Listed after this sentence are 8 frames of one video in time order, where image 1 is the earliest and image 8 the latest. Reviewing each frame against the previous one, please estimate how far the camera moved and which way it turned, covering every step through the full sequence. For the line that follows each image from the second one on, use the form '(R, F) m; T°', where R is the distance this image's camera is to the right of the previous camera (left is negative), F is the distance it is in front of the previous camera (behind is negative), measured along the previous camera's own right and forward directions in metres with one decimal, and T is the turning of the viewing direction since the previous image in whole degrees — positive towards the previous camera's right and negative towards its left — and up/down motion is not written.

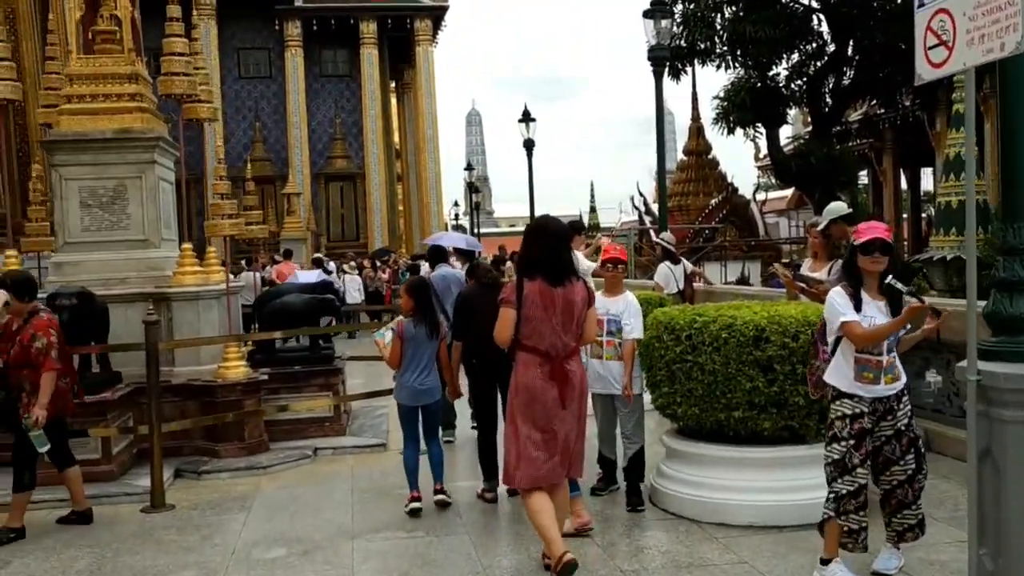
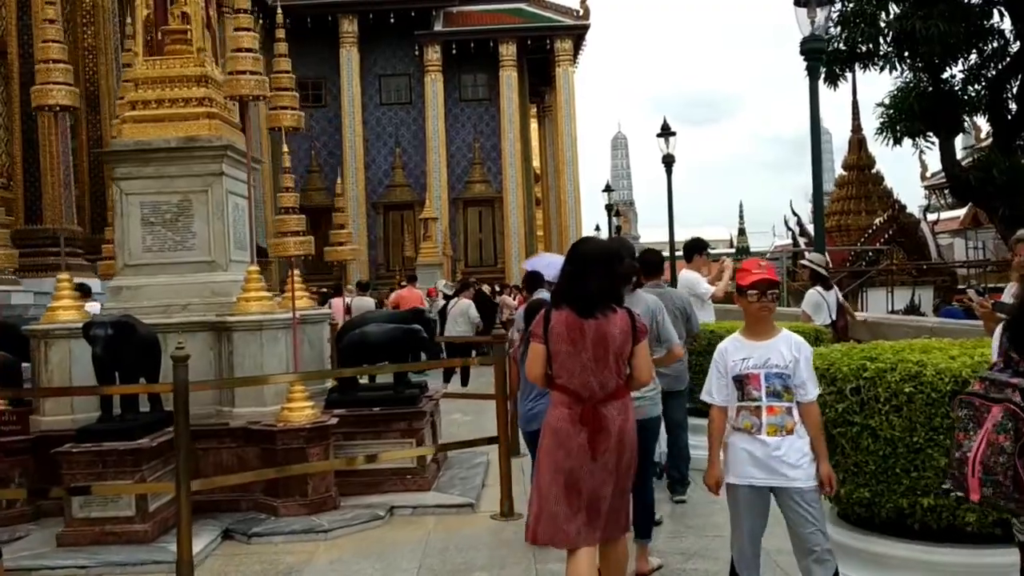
(+0.2, +1.4) m; -9°
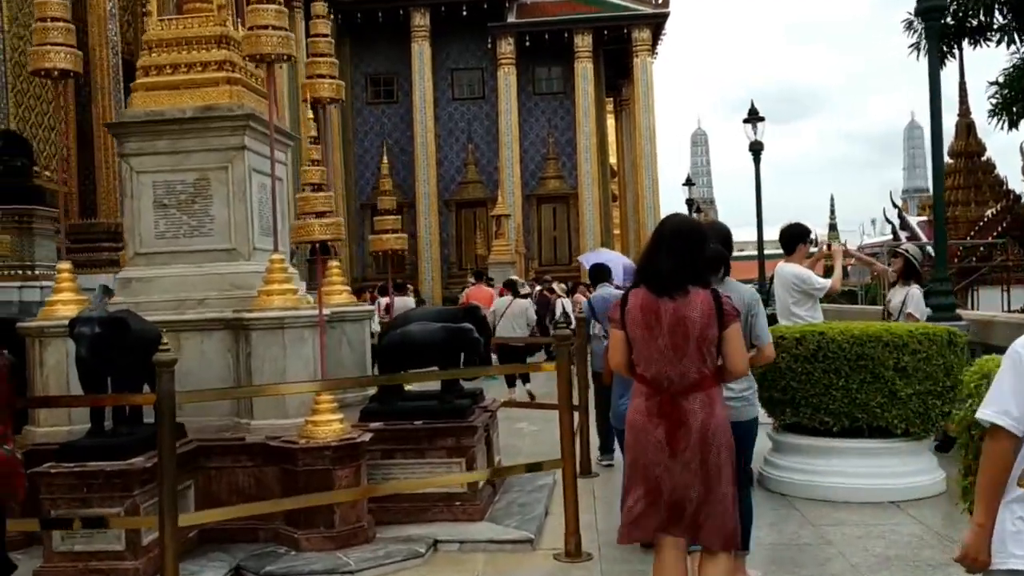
(+0.1, +1.1) m; -5°
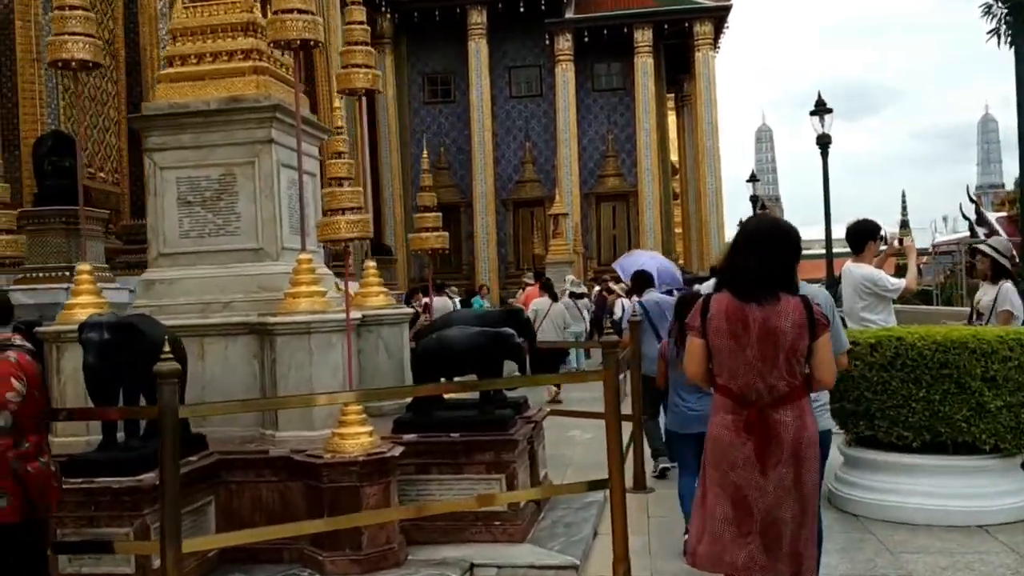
(+0.1, +0.5) m; -4°
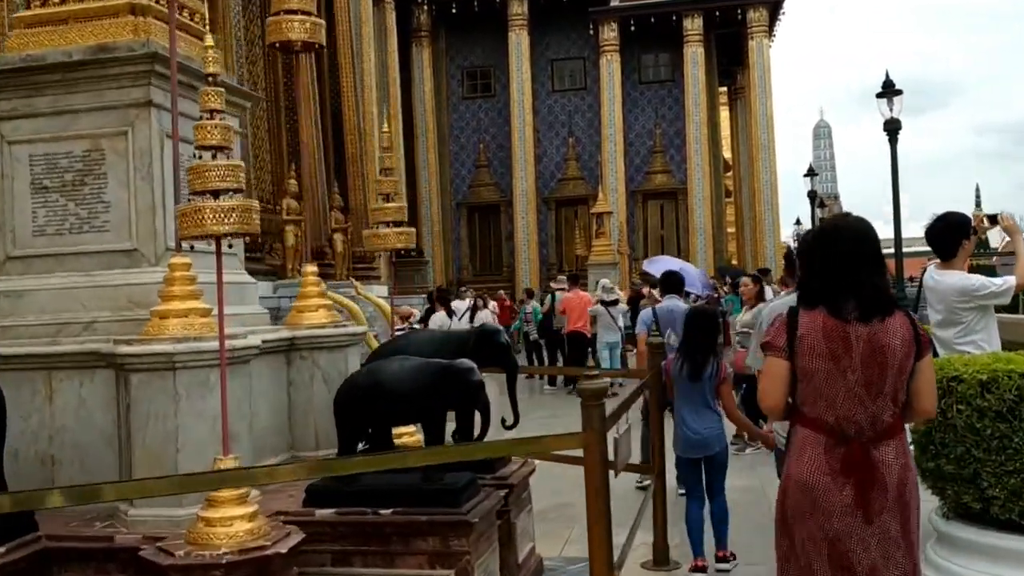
(+0.4, +1.6) m; -3°
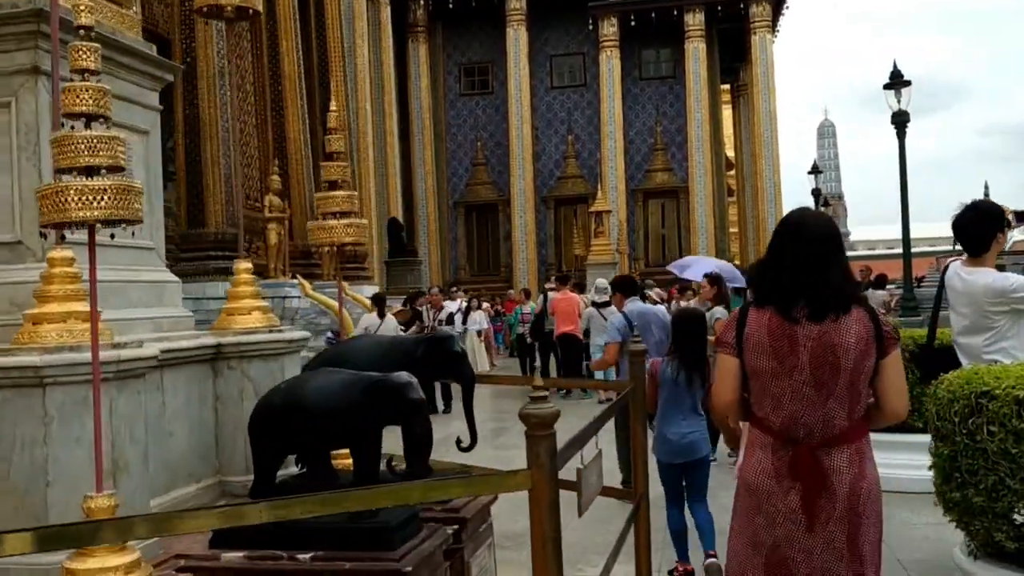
(+0.2, +0.7) m; 0°
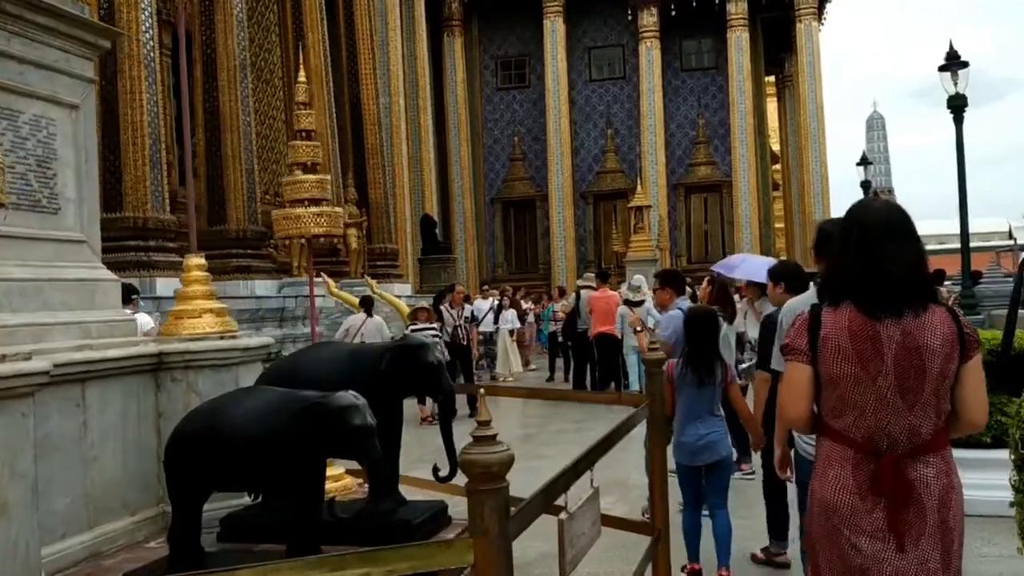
(+0.2, +0.7) m; -3°
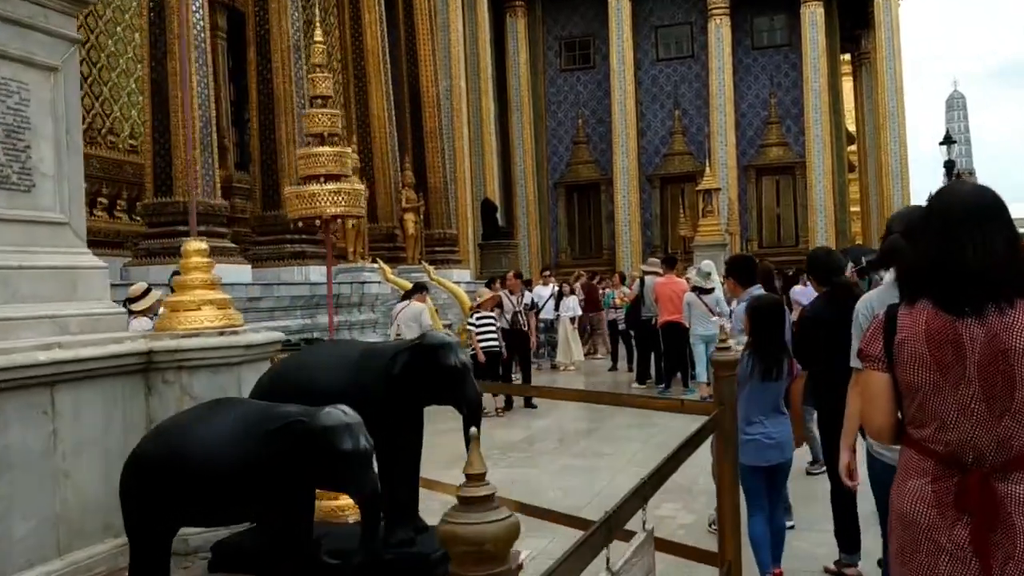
(+0.1, +0.6) m; -4°
